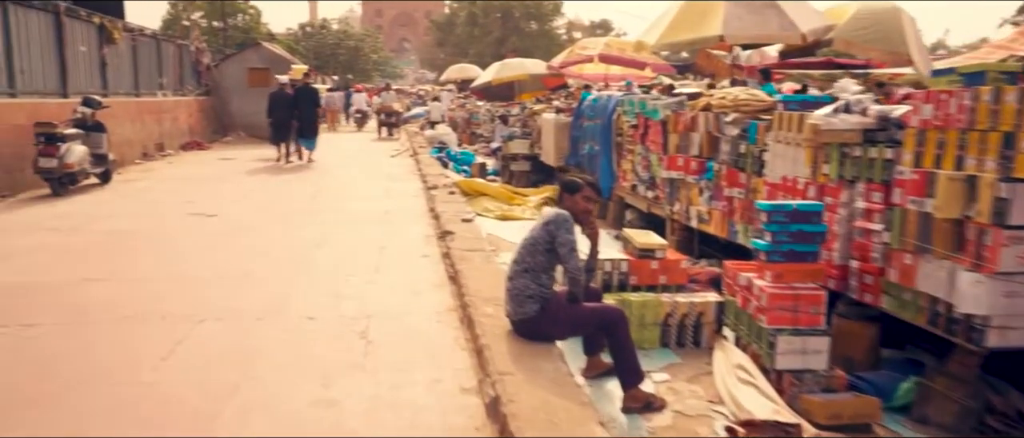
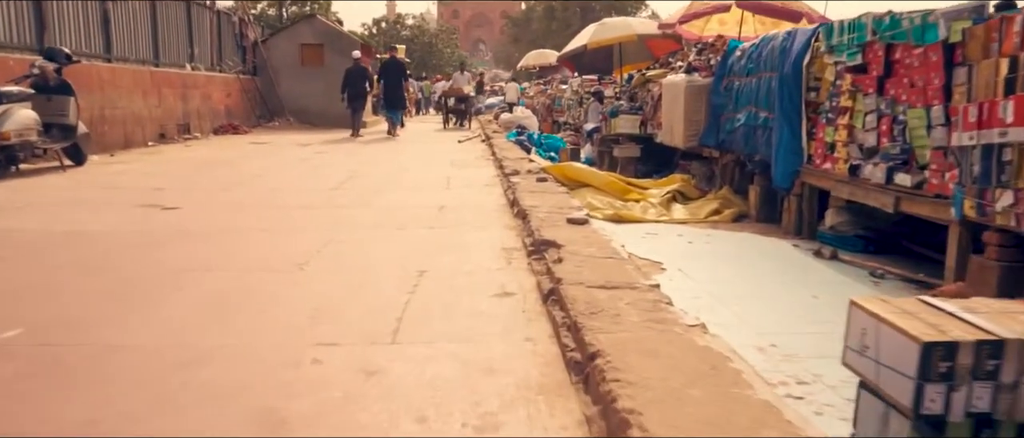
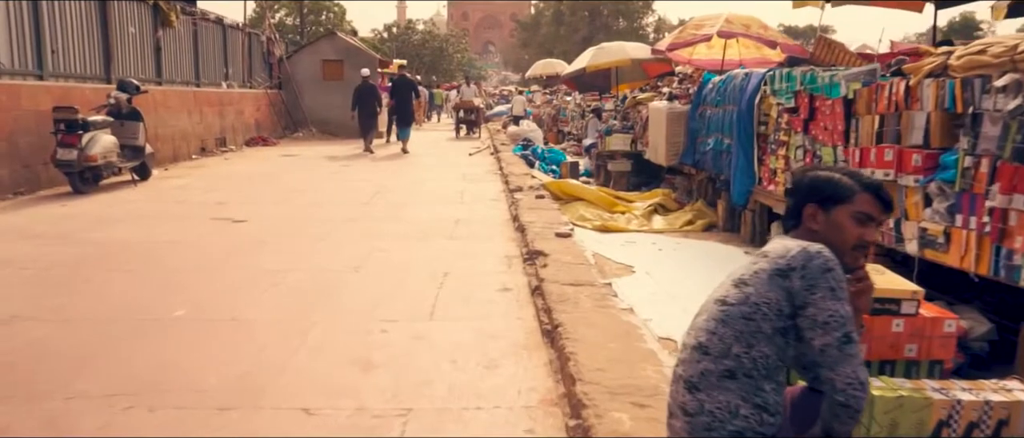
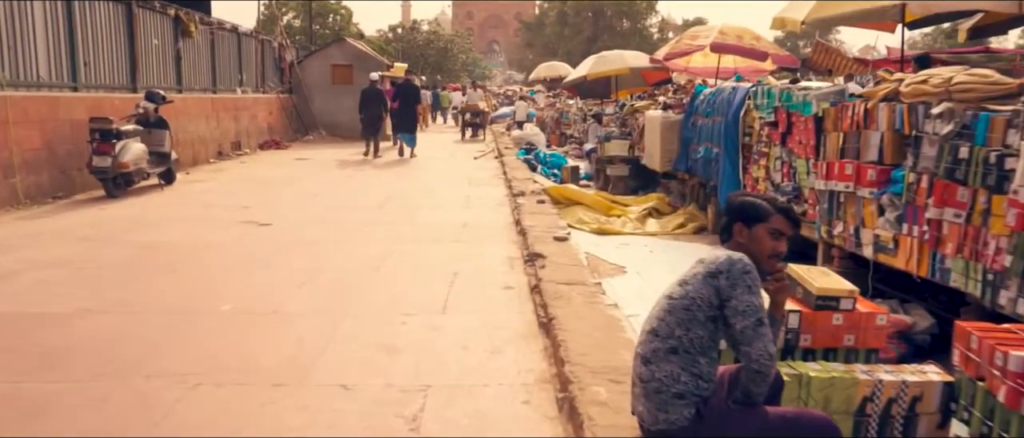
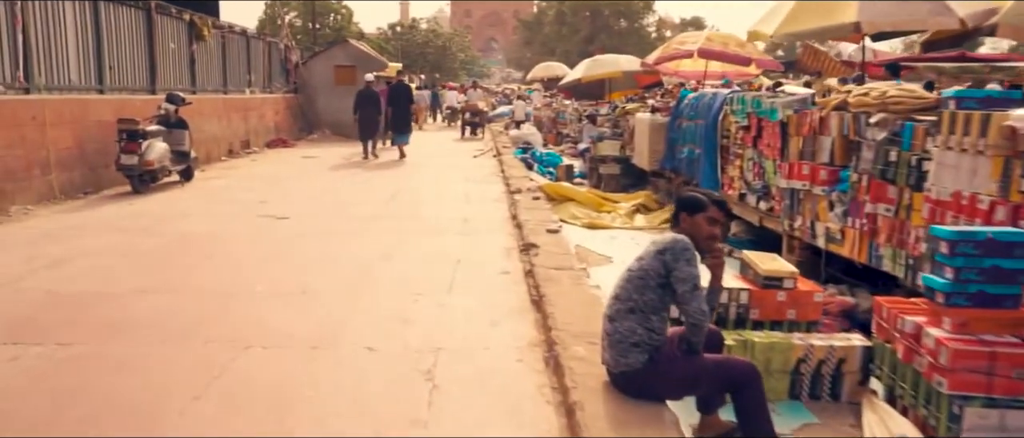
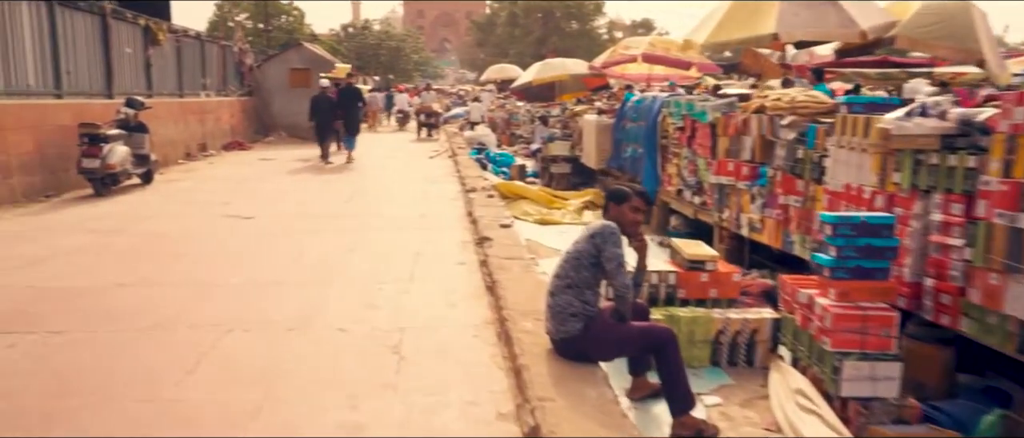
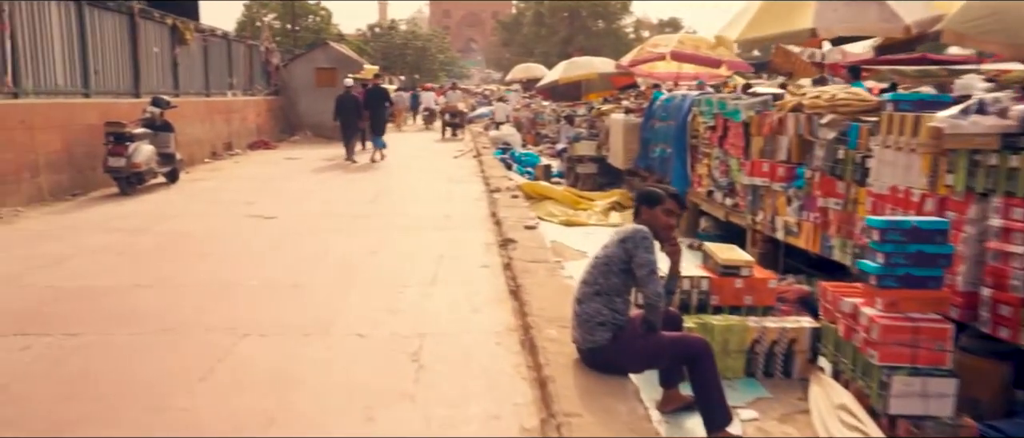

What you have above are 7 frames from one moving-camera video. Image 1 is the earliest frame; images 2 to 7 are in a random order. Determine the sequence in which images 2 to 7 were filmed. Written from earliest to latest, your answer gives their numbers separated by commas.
6, 7, 5, 4, 3, 2
